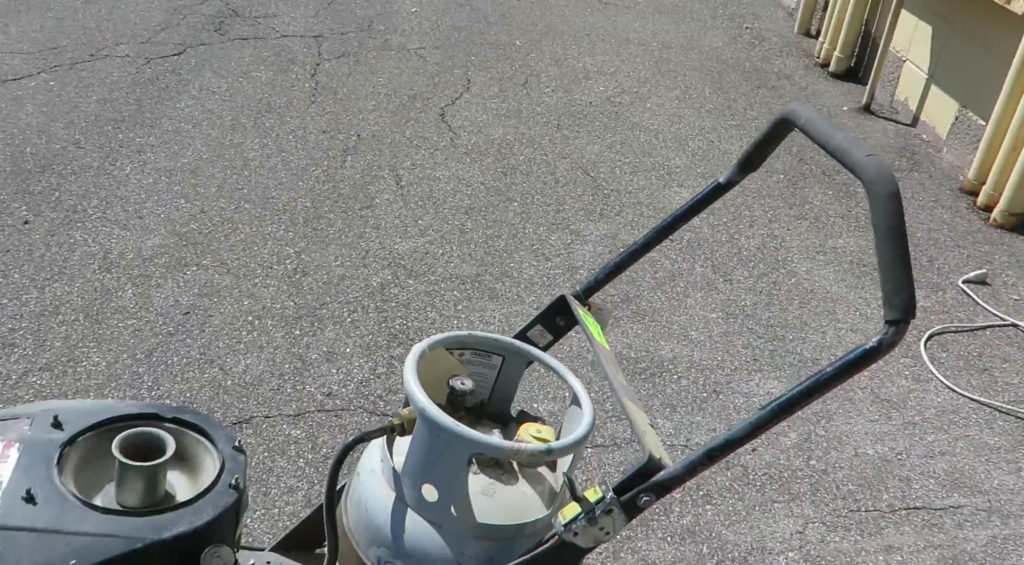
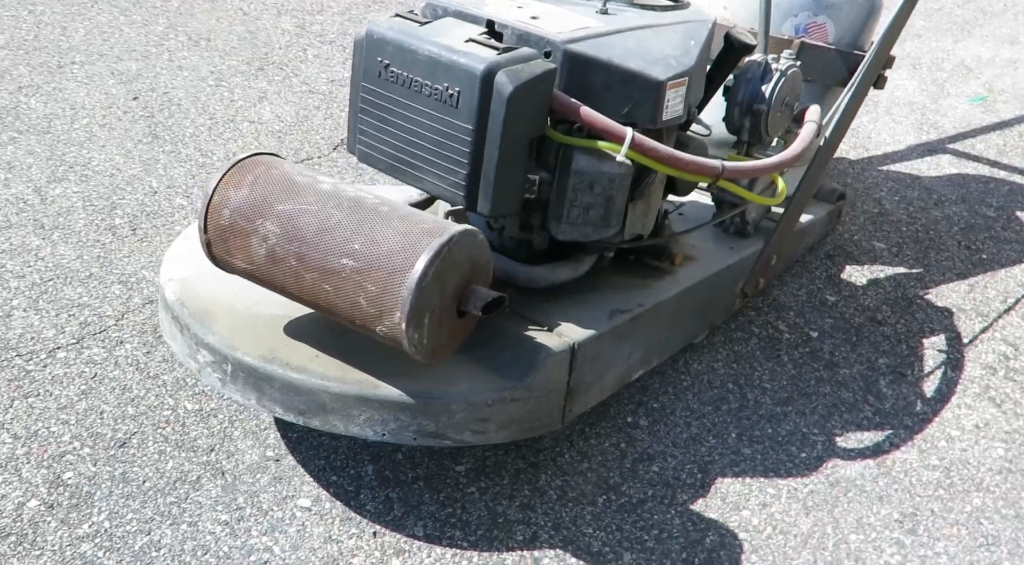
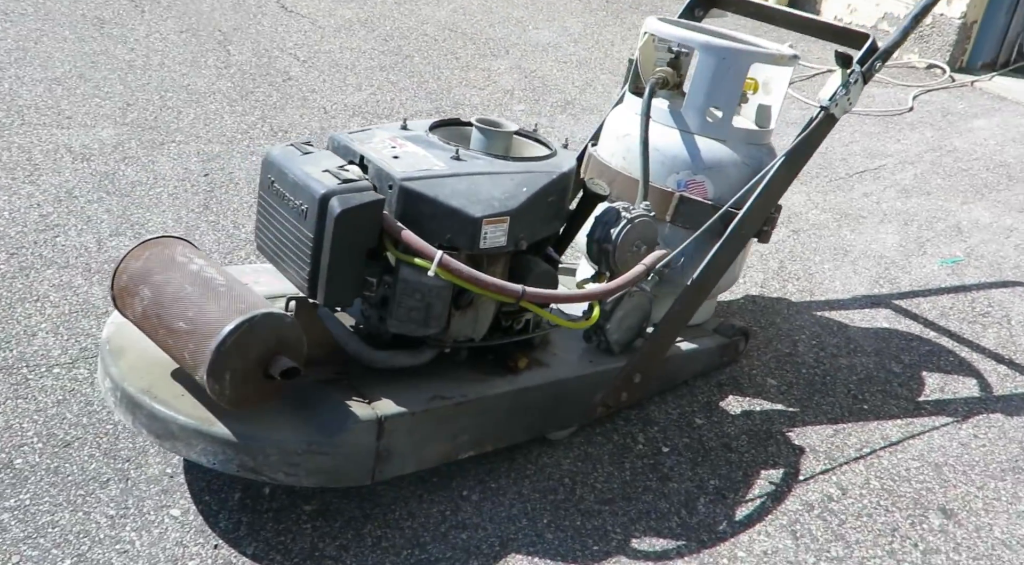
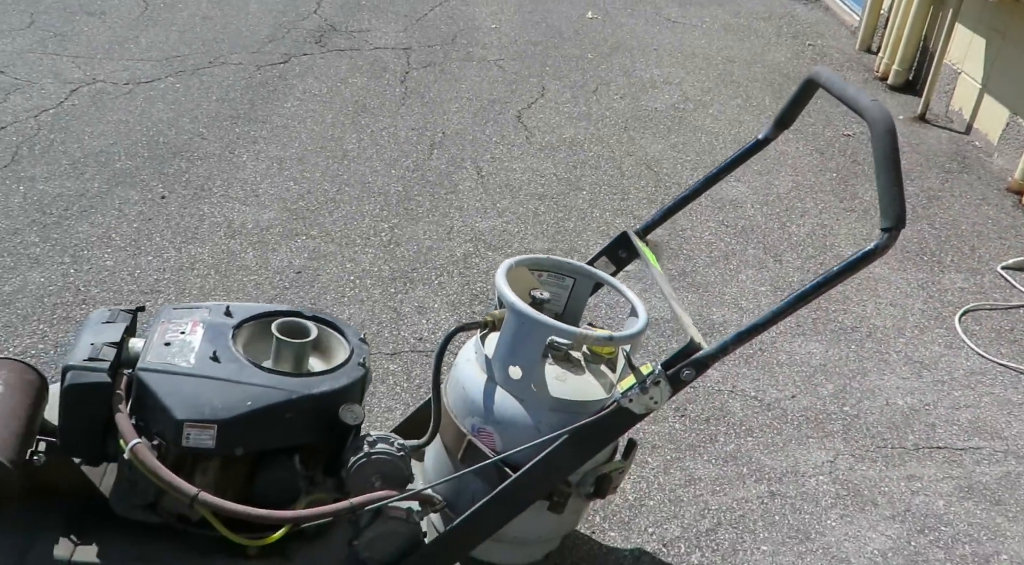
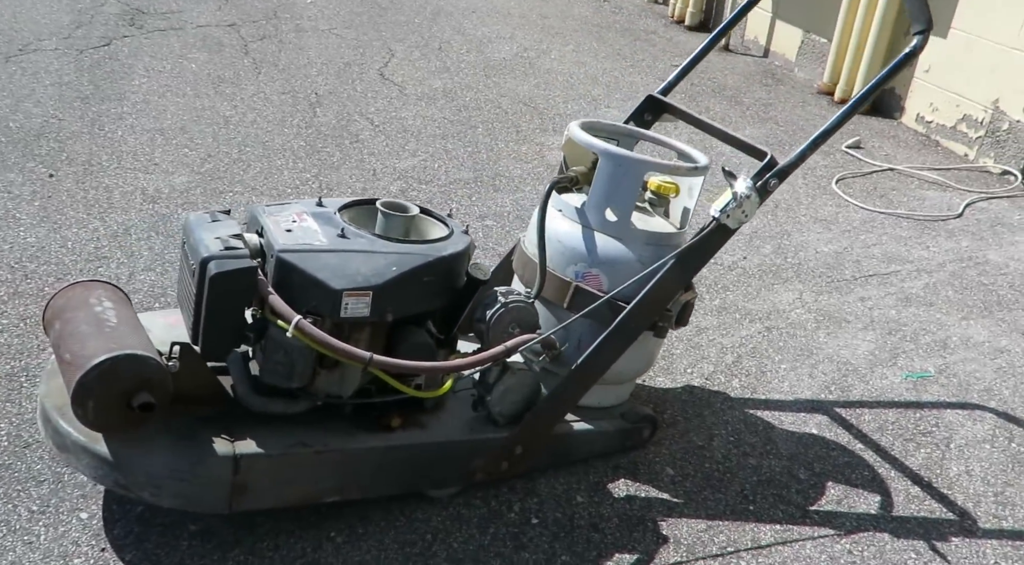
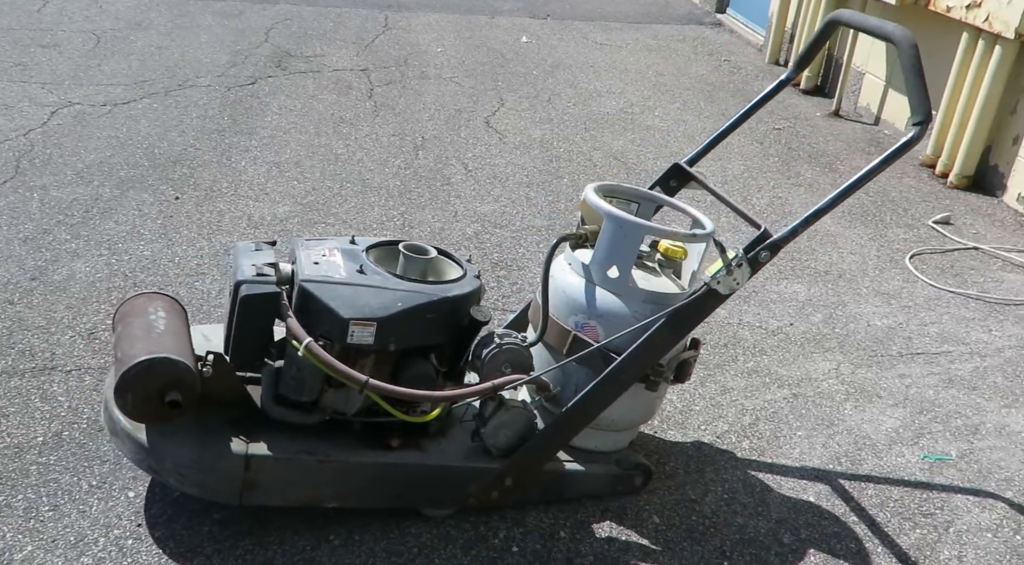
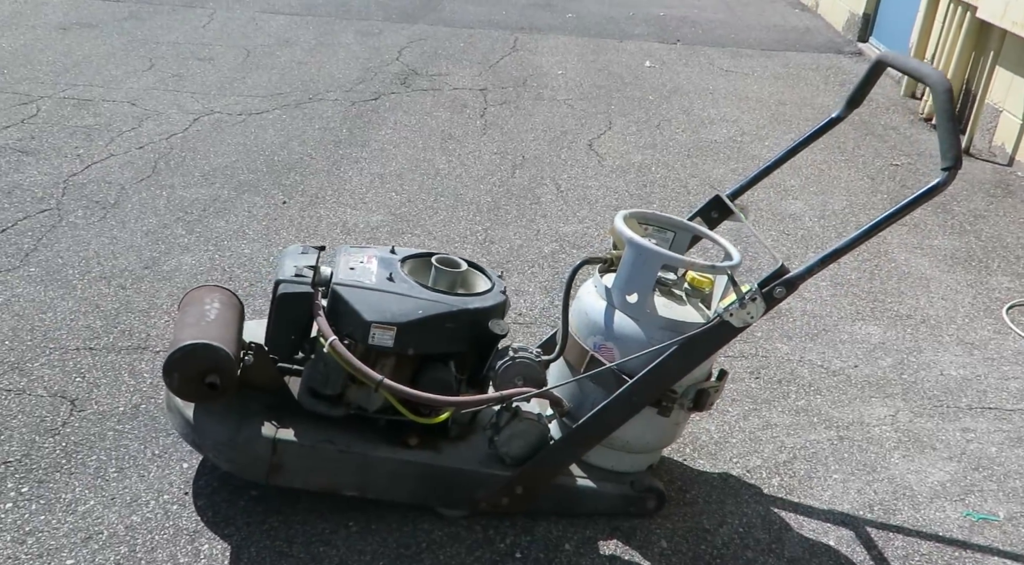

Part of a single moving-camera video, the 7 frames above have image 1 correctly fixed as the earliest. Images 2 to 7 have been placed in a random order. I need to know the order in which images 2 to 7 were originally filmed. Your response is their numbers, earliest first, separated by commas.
4, 7, 6, 5, 3, 2
